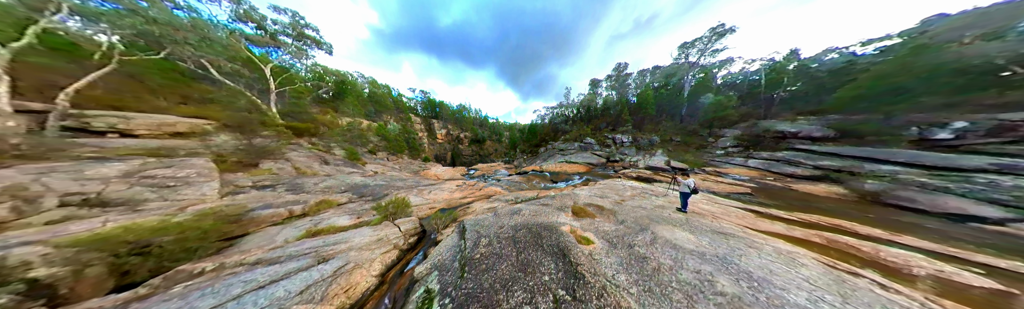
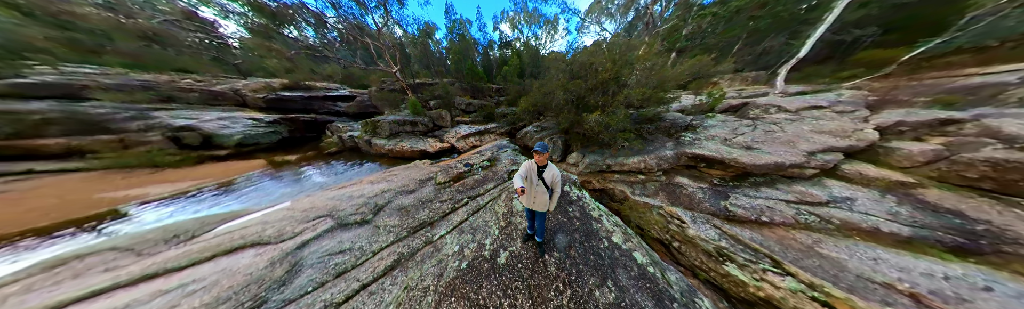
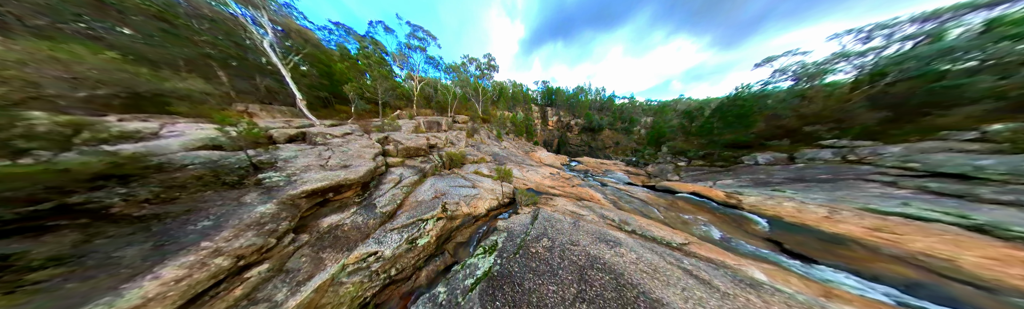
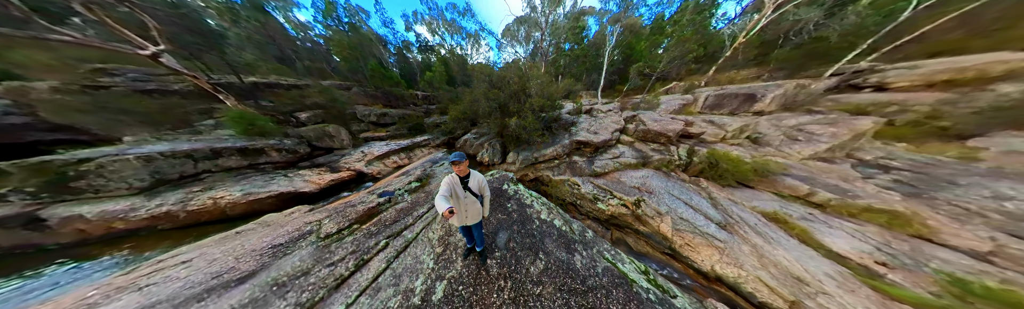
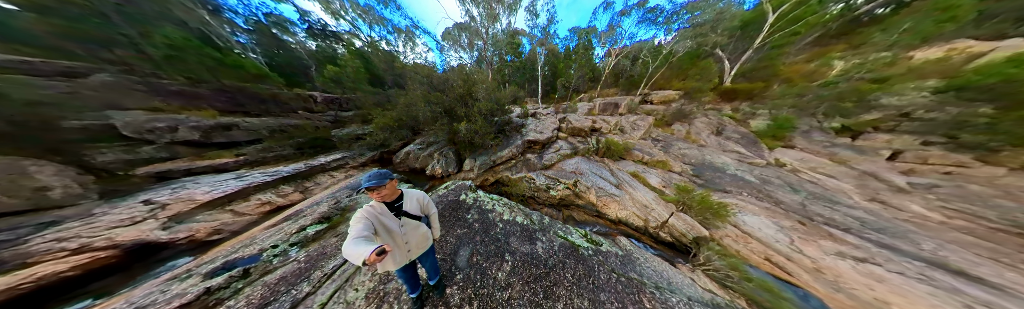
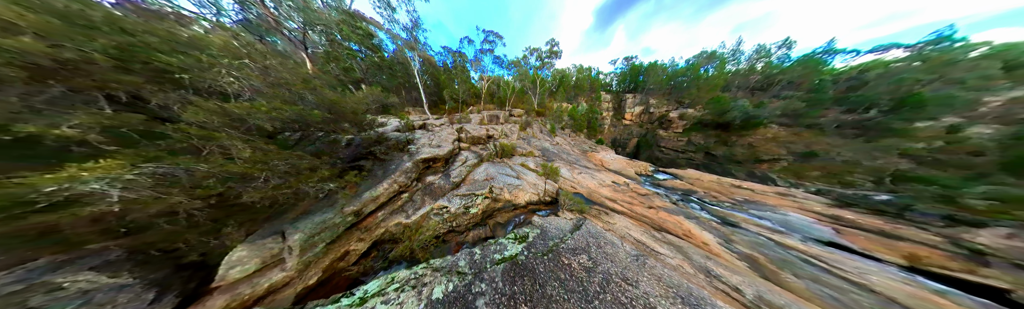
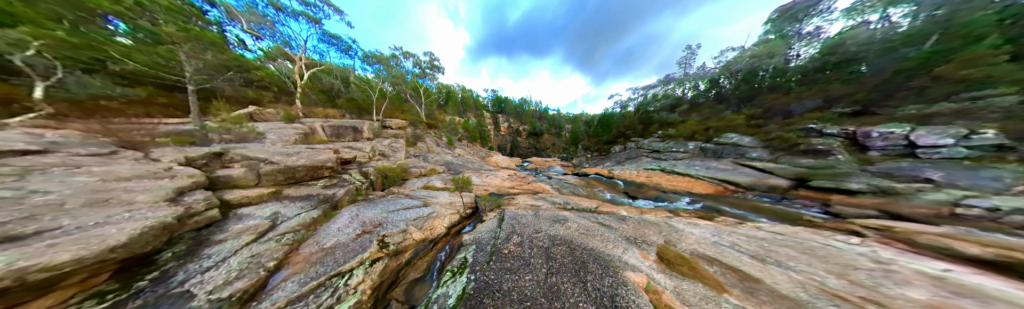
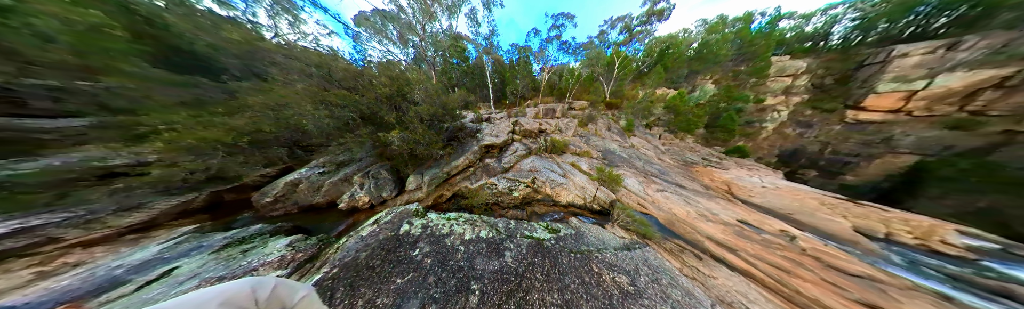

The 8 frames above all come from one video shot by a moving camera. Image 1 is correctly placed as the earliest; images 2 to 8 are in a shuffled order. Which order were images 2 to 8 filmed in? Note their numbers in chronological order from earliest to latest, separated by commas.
7, 3, 6, 8, 5, 4, 2
